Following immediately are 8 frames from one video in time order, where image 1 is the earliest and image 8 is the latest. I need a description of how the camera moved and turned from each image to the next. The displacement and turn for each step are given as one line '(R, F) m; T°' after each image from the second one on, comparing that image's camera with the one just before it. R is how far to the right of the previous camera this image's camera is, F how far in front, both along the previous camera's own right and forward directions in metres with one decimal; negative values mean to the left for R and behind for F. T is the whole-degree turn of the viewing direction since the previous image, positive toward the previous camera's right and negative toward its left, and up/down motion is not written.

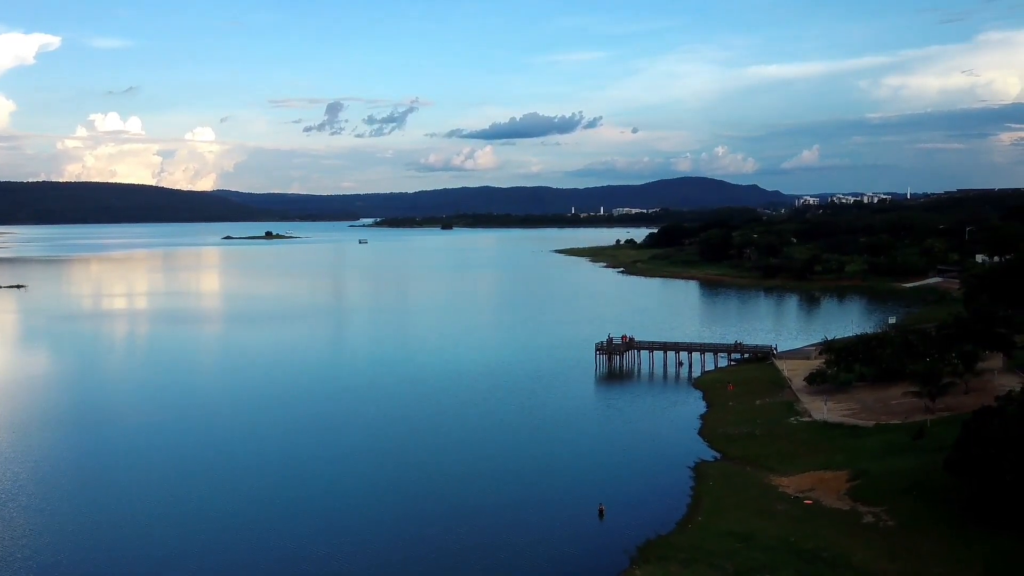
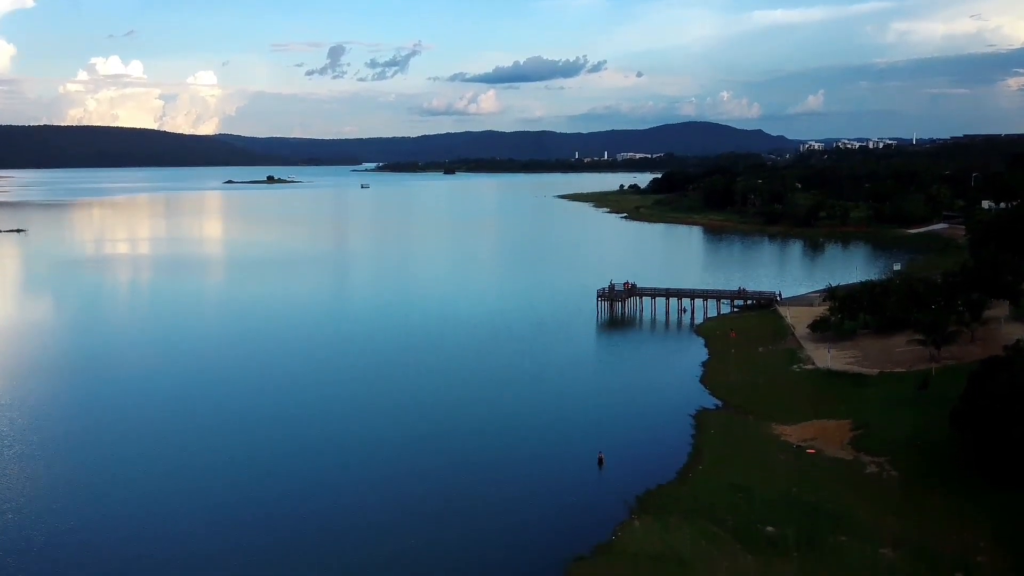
(+0.1, +0.7) m; 0°
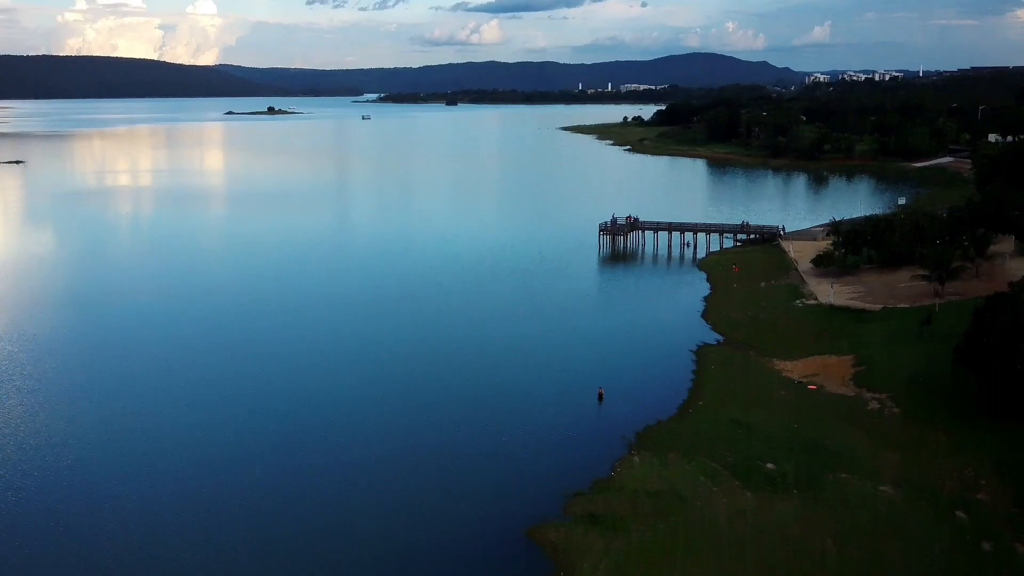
(+0.1, +0.4) m; 0°
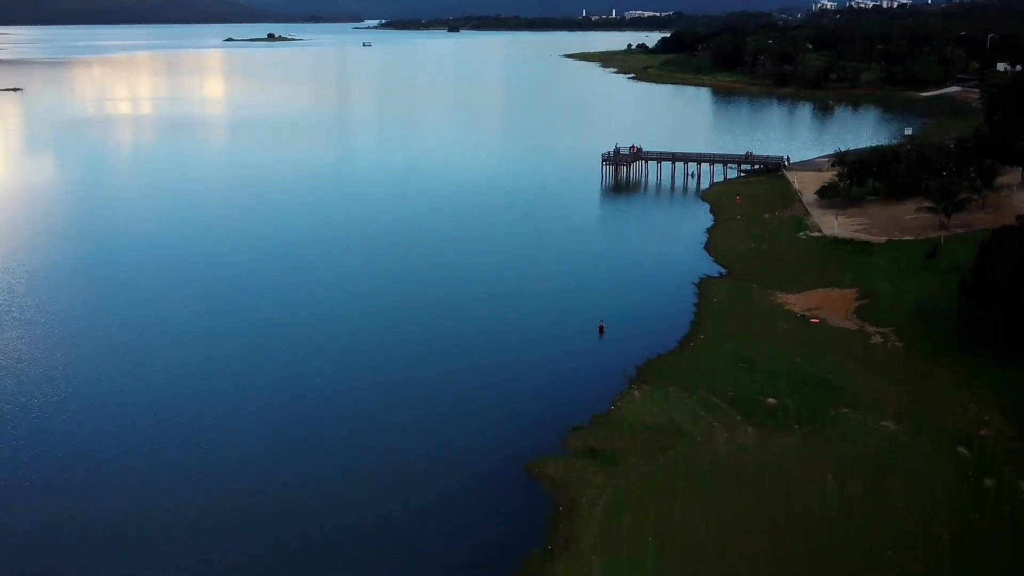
(+0.1, +0.3) m; 0°
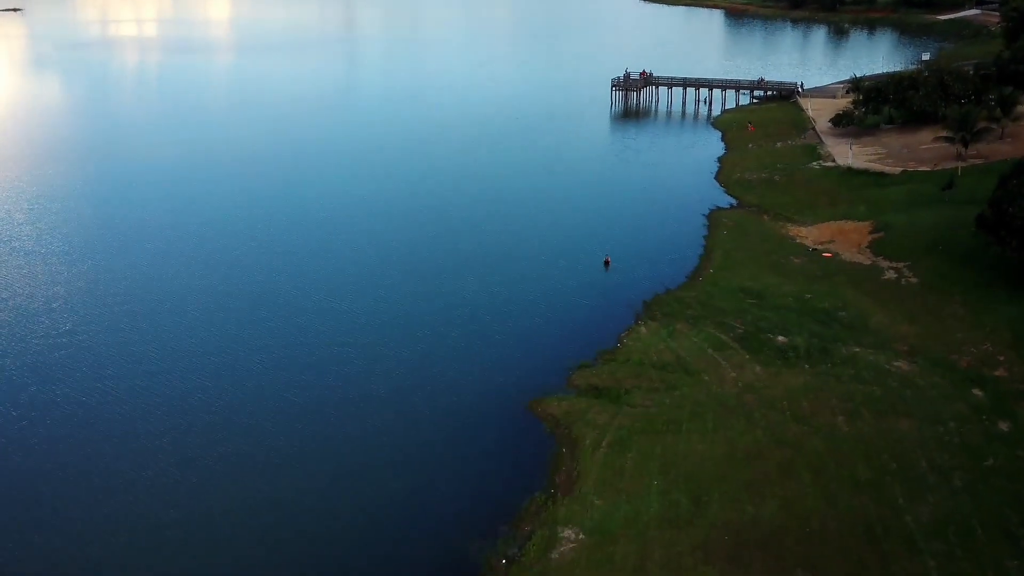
(+0.1, +0.6) m; 0°
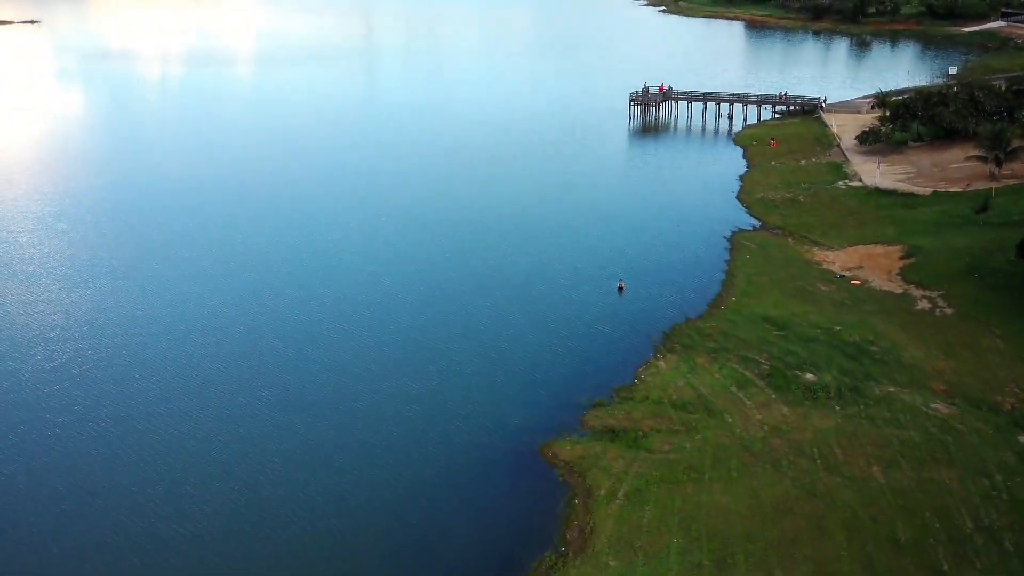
(+0.1, +1.3) m; -1°
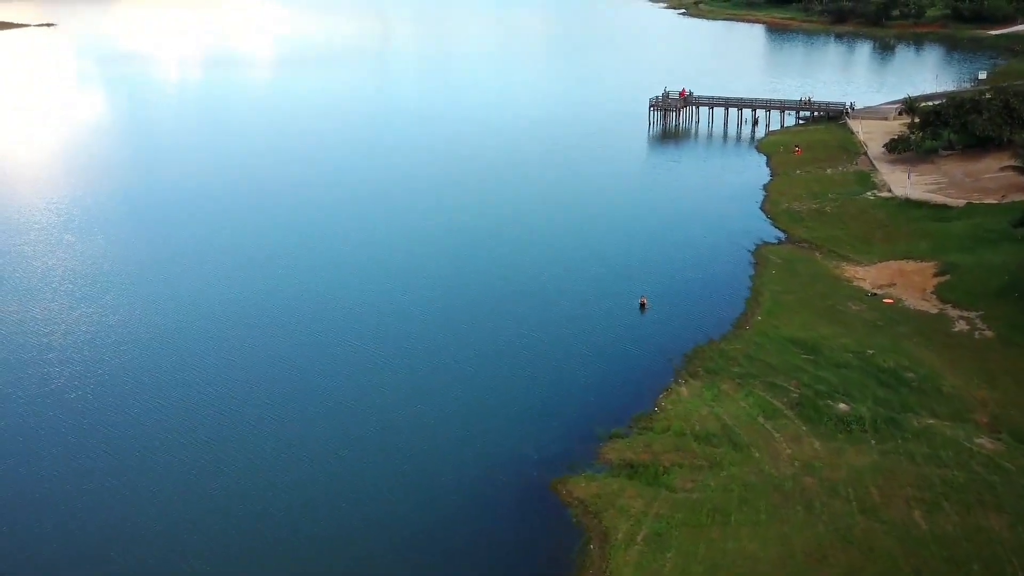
(+0.1, +1.3) m; -1°
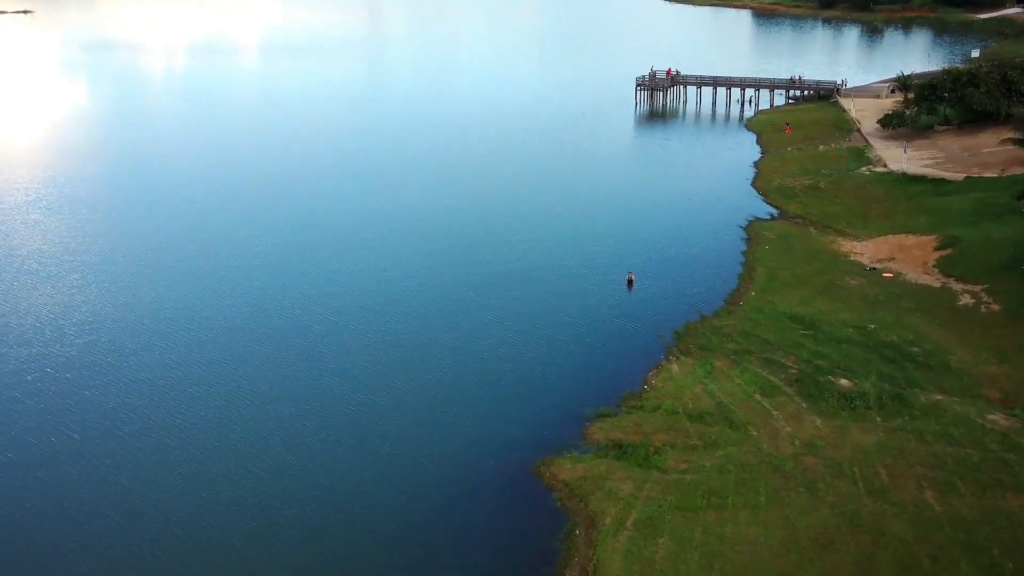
(+0.1, +1.3) m; +1°
